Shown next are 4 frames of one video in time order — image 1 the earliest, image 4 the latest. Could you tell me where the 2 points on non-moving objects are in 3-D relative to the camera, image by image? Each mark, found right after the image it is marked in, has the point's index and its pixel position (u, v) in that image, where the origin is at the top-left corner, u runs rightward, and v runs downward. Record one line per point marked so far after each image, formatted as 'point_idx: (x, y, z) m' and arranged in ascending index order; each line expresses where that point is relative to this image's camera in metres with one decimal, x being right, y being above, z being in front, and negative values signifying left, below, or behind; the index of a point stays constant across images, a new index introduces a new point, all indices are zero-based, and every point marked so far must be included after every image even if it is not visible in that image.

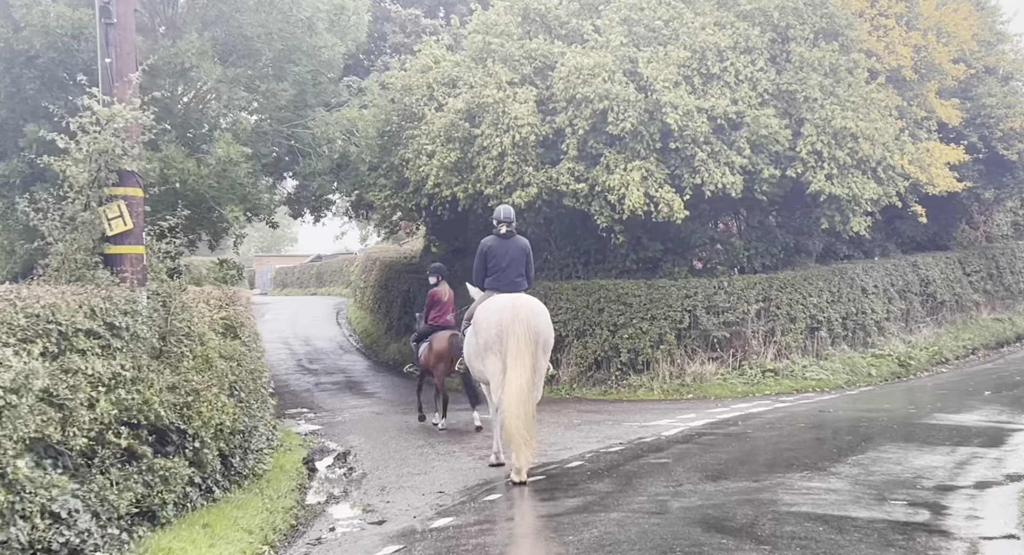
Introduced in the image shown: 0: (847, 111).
0: (+5.6, +2.8, +18.4) m
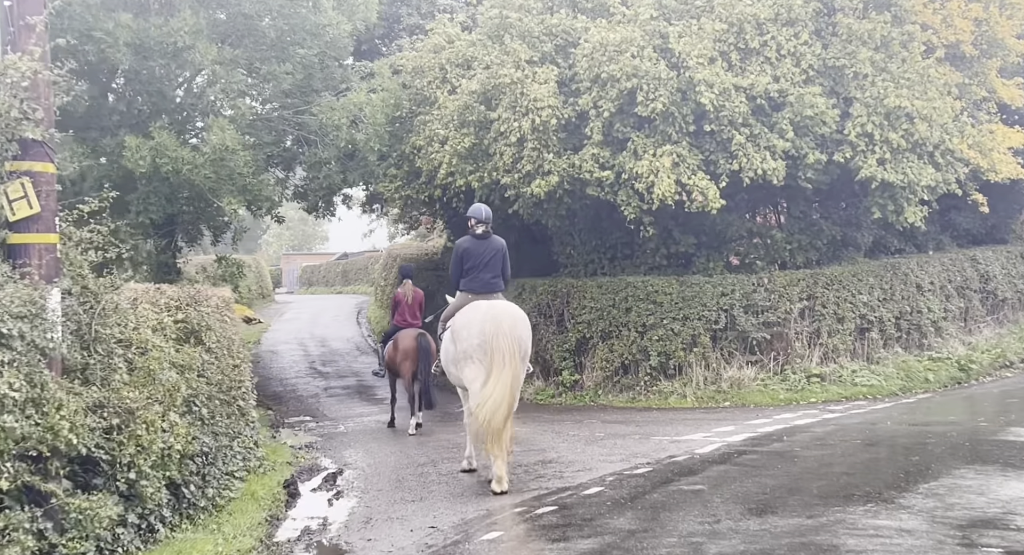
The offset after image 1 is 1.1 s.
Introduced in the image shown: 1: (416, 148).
0: (+5.9, +2.9, +16.6) m
1: (-1.7, +2.3, +19.3) m
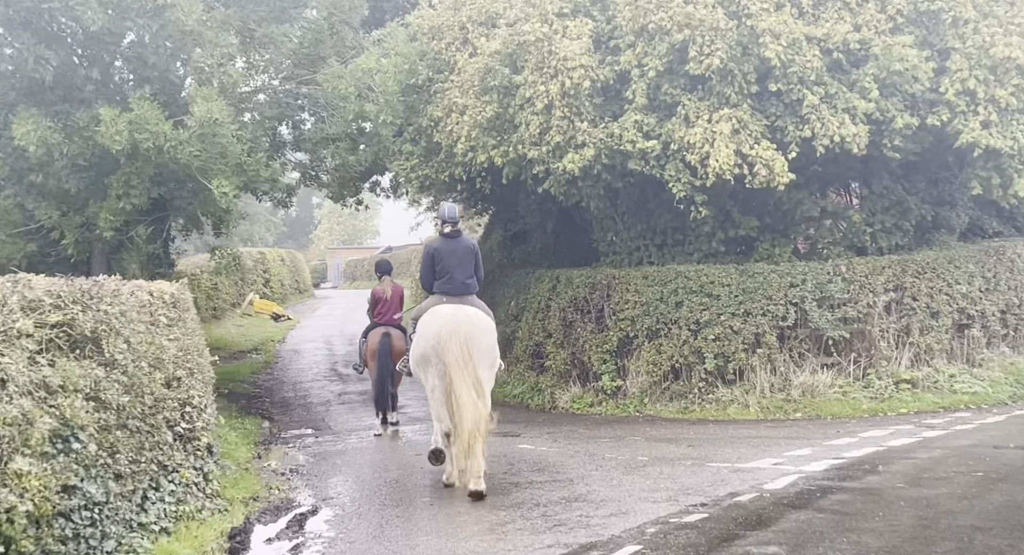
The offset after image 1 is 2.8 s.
0: (+6.2, +3.0, +13.8) m
1: (-1.2, +2.4, +16.8) m
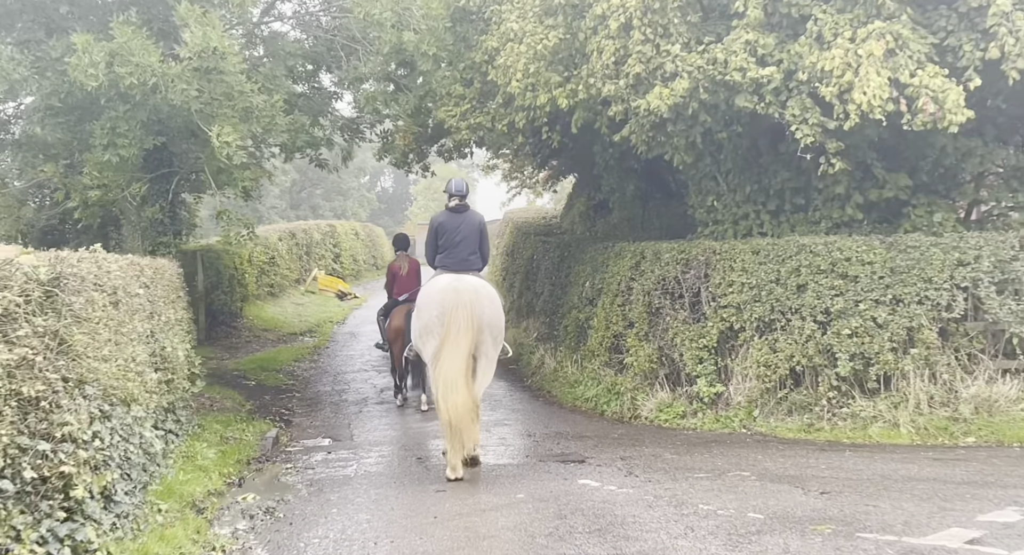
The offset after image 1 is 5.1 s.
0: (+6.8, +3.2, +9.7) m
1: (-0.3, +2.7, +13.4) m
